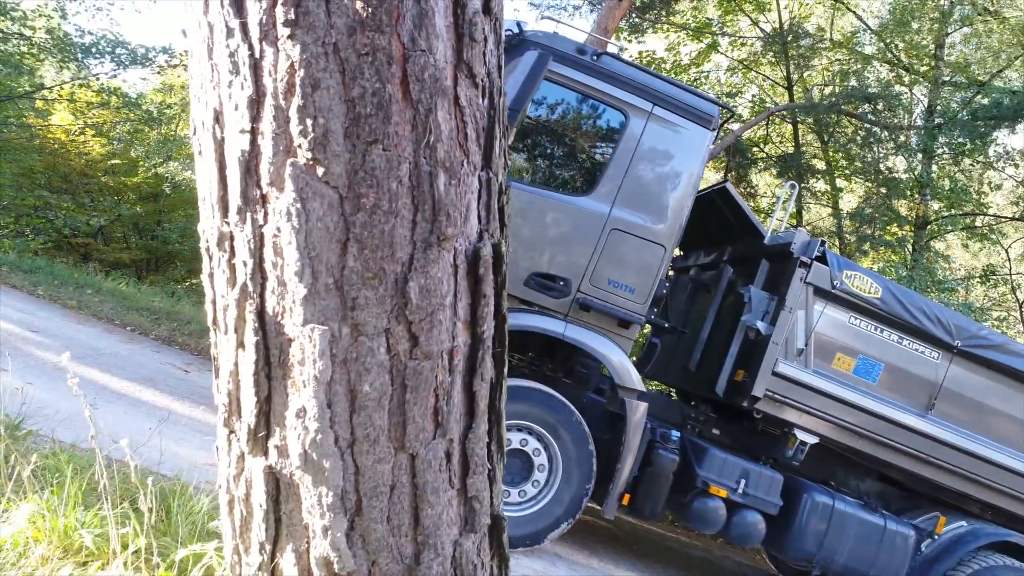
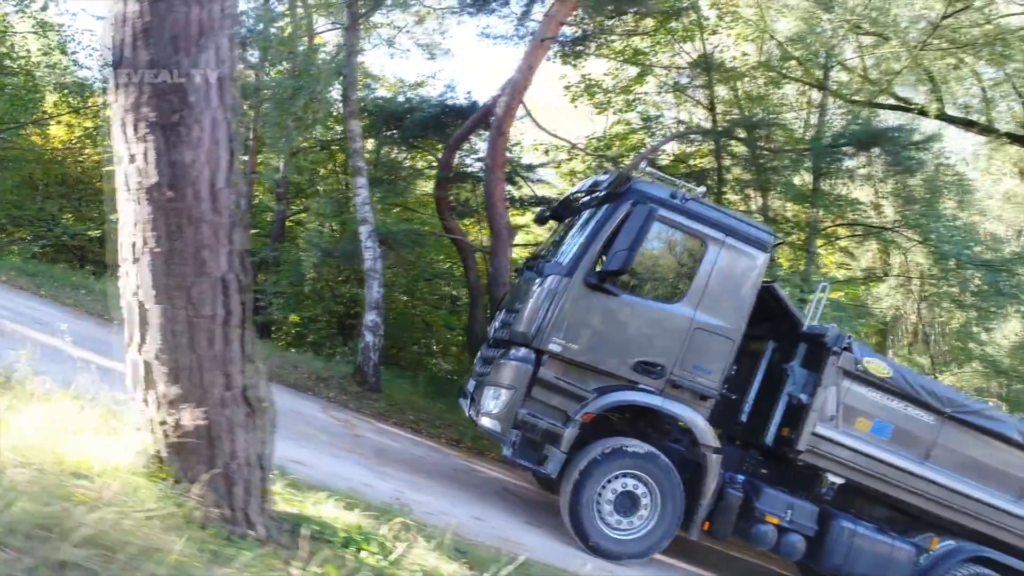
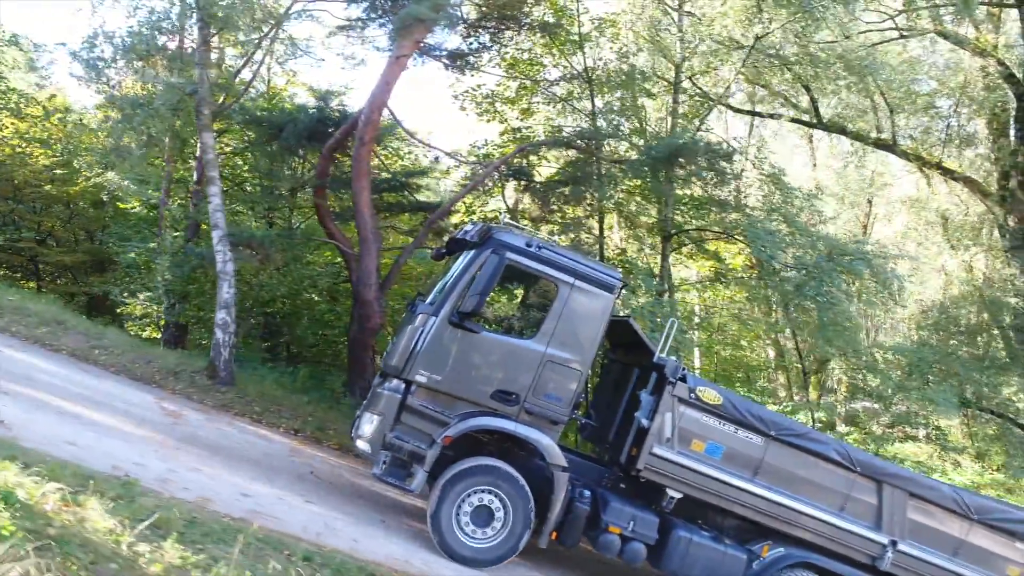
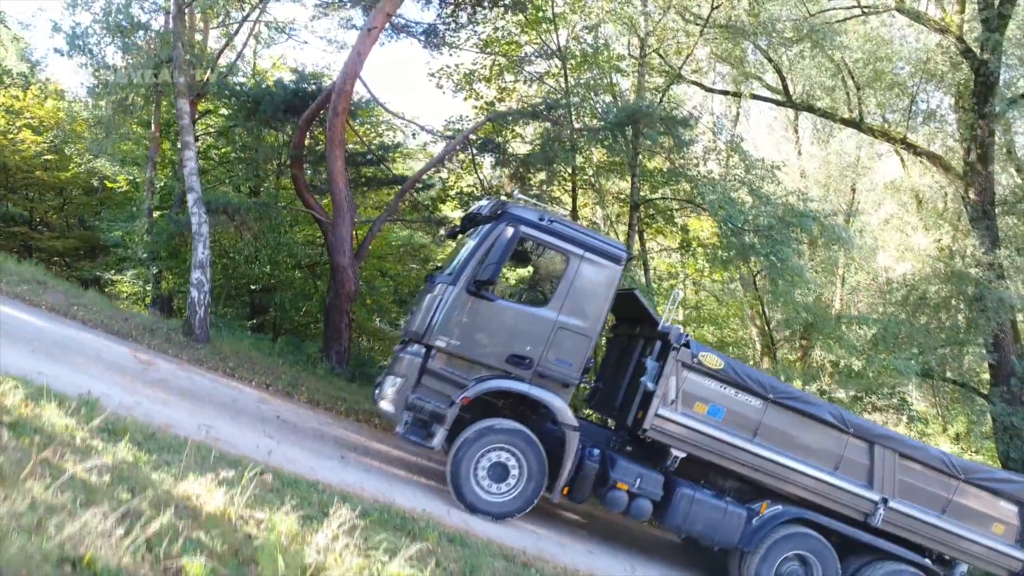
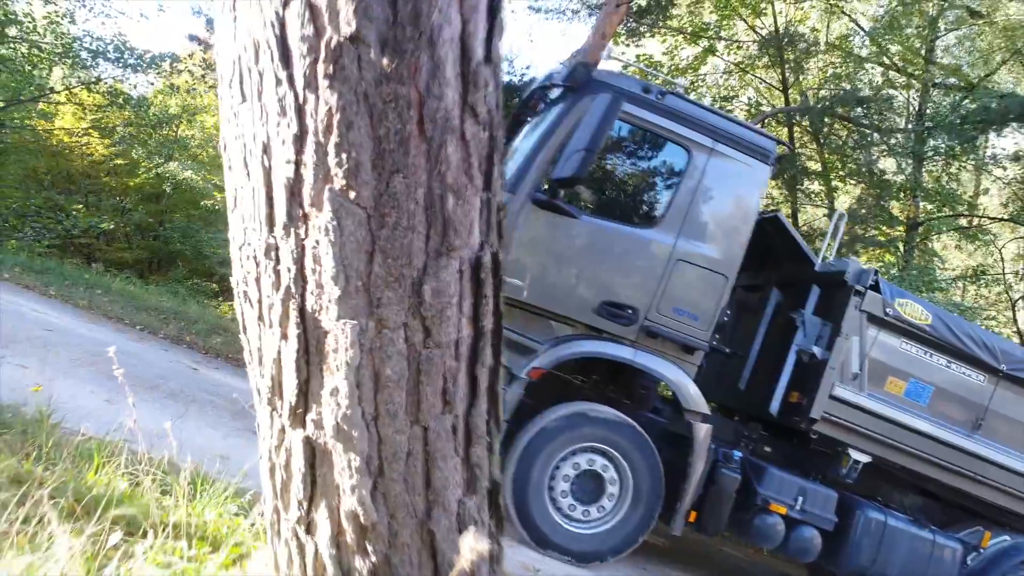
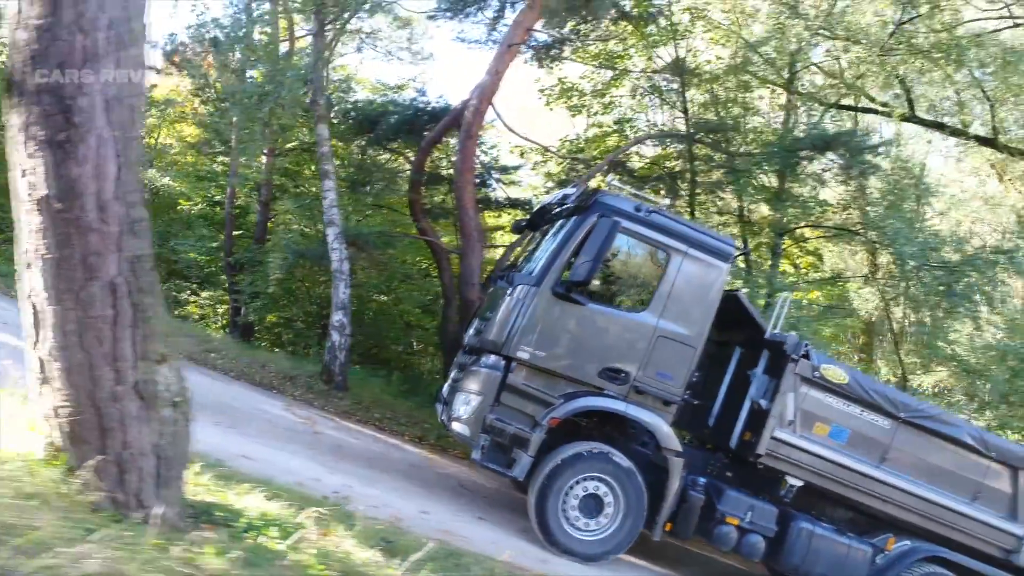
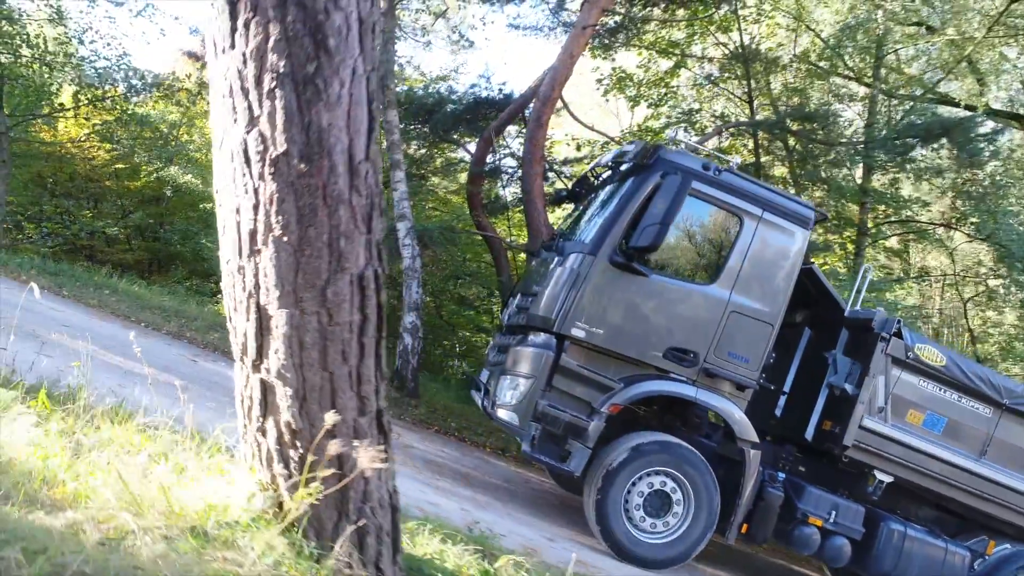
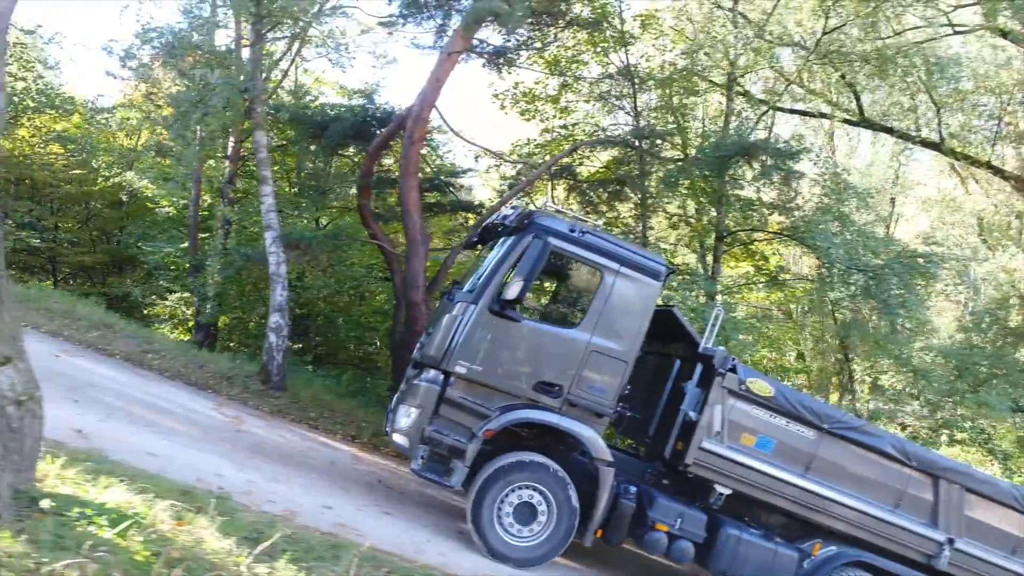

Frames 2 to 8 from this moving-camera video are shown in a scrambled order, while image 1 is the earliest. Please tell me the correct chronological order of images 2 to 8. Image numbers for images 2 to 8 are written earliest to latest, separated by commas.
5, 7, 2, 6, 8, 3, 4
